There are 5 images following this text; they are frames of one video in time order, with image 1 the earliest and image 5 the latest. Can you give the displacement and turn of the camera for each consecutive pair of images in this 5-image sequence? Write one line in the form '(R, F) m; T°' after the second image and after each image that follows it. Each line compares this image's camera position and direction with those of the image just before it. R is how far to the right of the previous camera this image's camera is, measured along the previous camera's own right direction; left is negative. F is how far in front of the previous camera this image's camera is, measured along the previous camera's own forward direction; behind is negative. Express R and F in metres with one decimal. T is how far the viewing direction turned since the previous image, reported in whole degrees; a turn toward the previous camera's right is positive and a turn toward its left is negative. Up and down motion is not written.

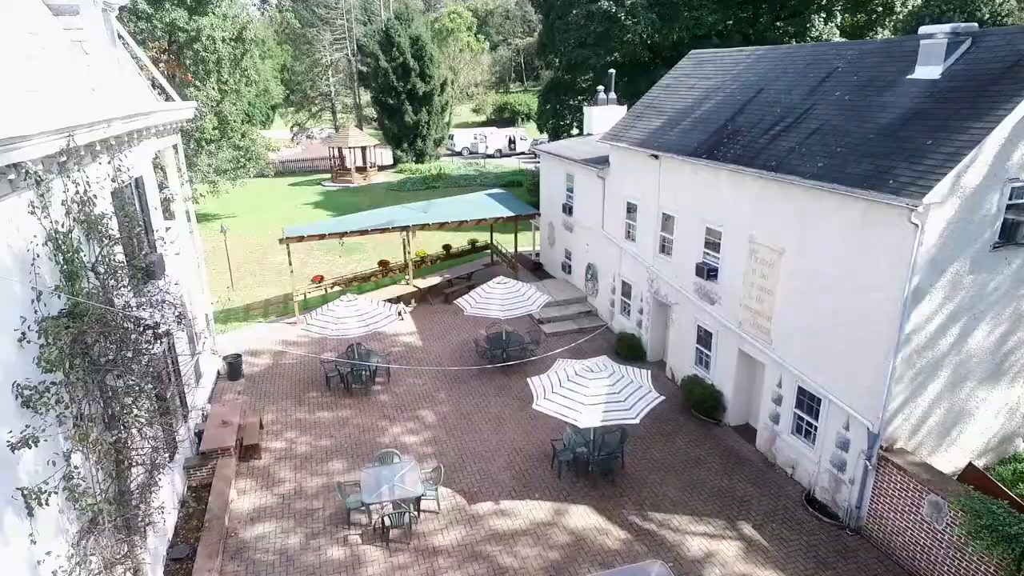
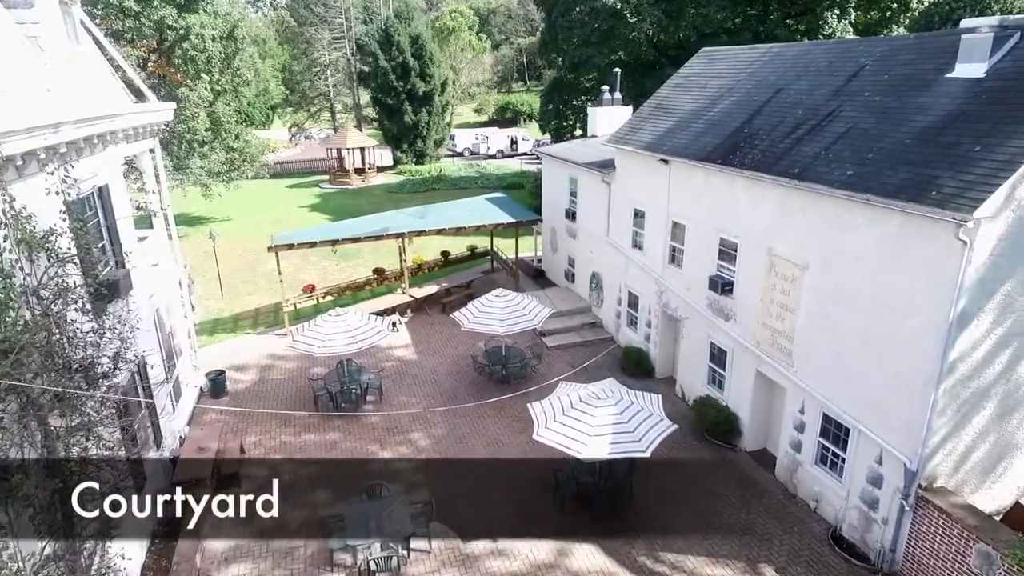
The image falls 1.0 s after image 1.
(+0.1, +1.0) m; 0°
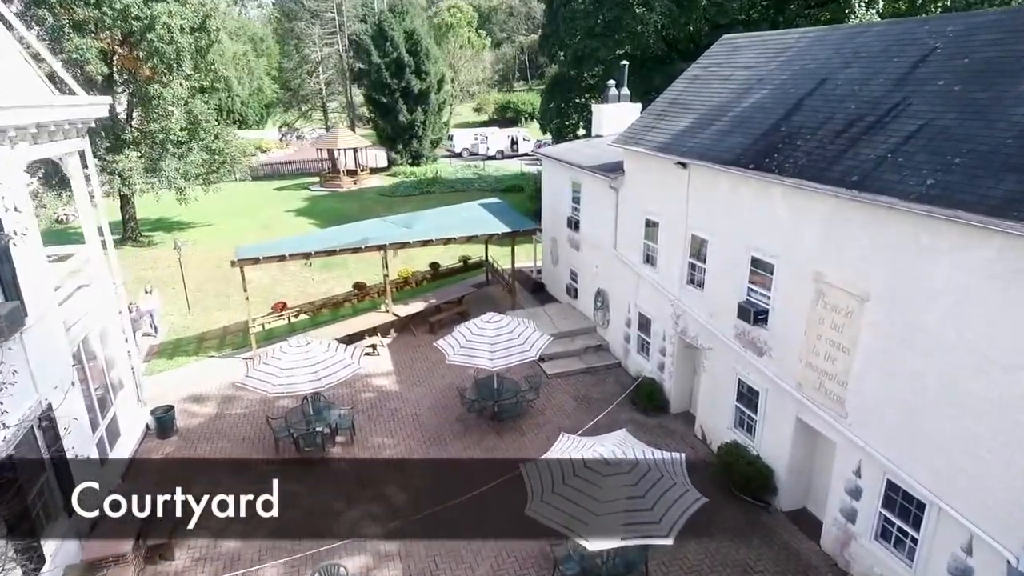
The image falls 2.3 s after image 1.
(+0.2, +2.2) m; 0°
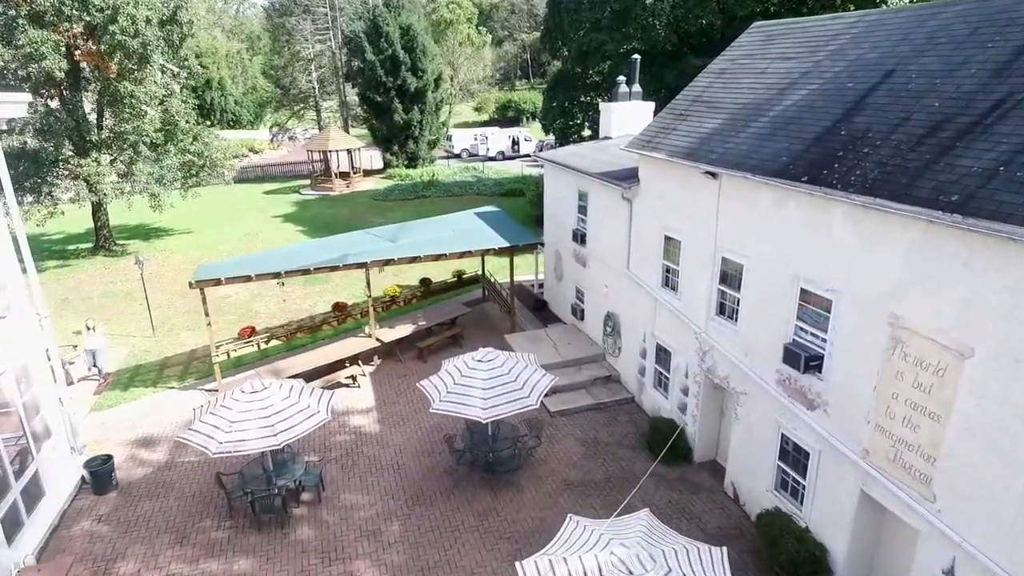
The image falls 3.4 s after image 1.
(+0.1, +2.1) m; 0°
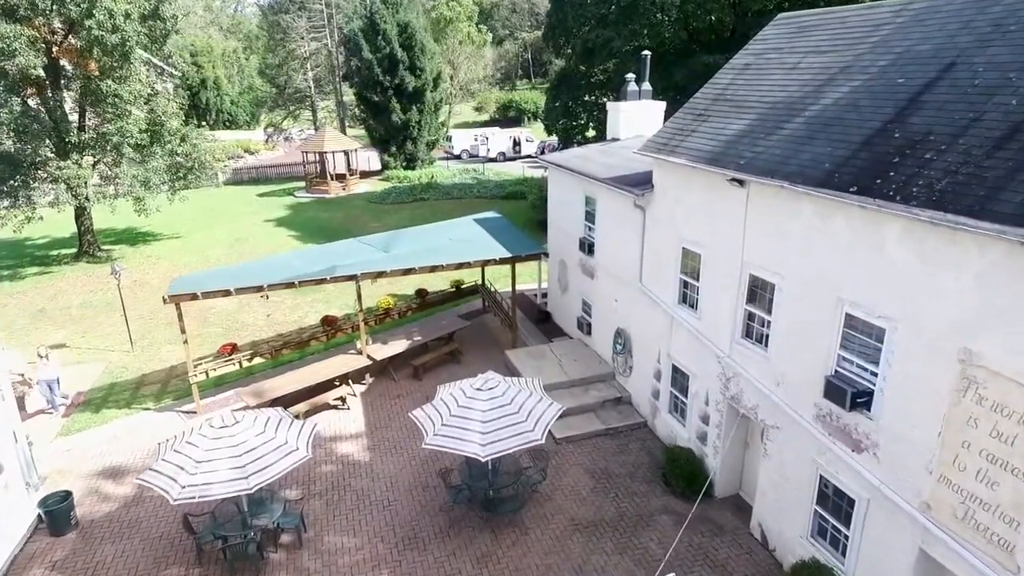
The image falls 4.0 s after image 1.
(0.0, +1.2) m; 0°
